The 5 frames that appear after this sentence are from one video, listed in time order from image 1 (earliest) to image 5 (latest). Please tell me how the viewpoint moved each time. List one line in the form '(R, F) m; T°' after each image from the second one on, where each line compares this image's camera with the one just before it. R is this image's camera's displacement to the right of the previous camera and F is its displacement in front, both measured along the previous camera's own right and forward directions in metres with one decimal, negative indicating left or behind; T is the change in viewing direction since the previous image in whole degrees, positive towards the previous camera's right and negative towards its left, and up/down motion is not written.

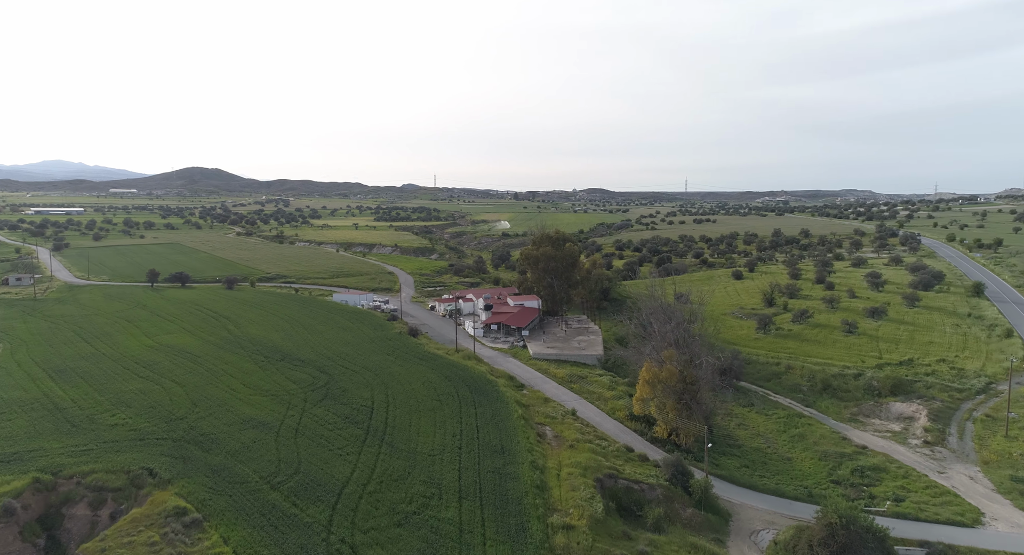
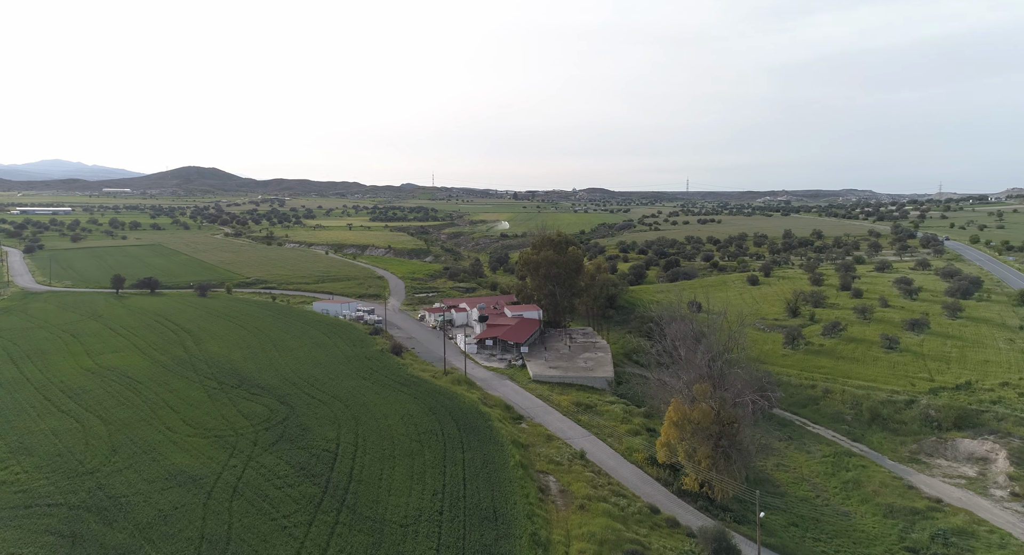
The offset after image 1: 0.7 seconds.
(+0.1, +5.6) m; 0°
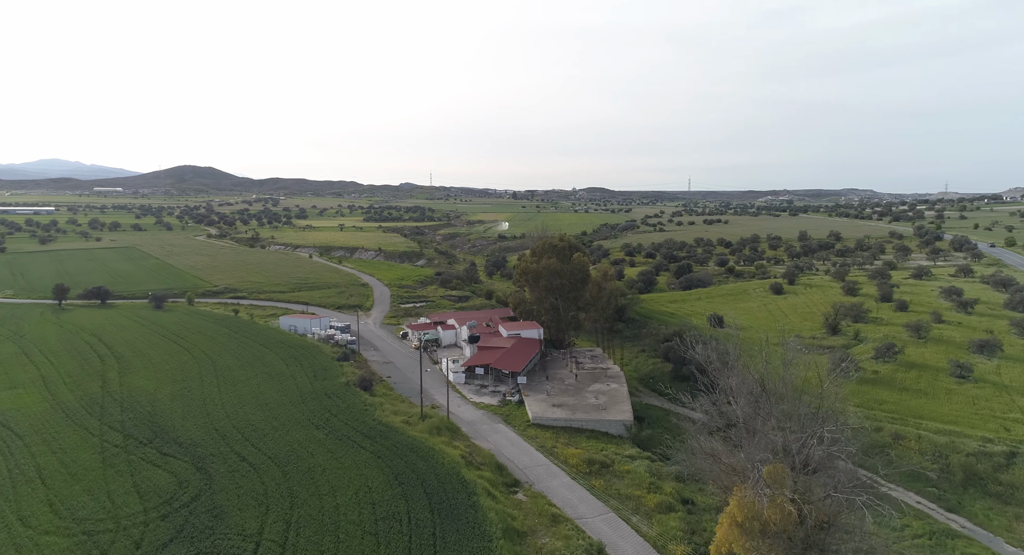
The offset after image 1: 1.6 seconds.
(+0.2, +7.4) m; 0°
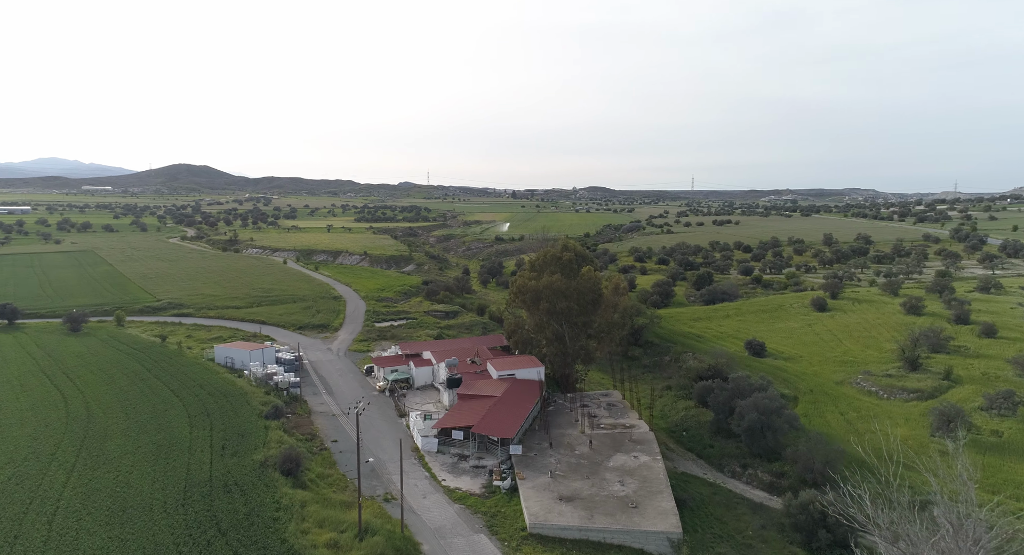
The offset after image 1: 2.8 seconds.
(+0.4, +10.0) m; 0°
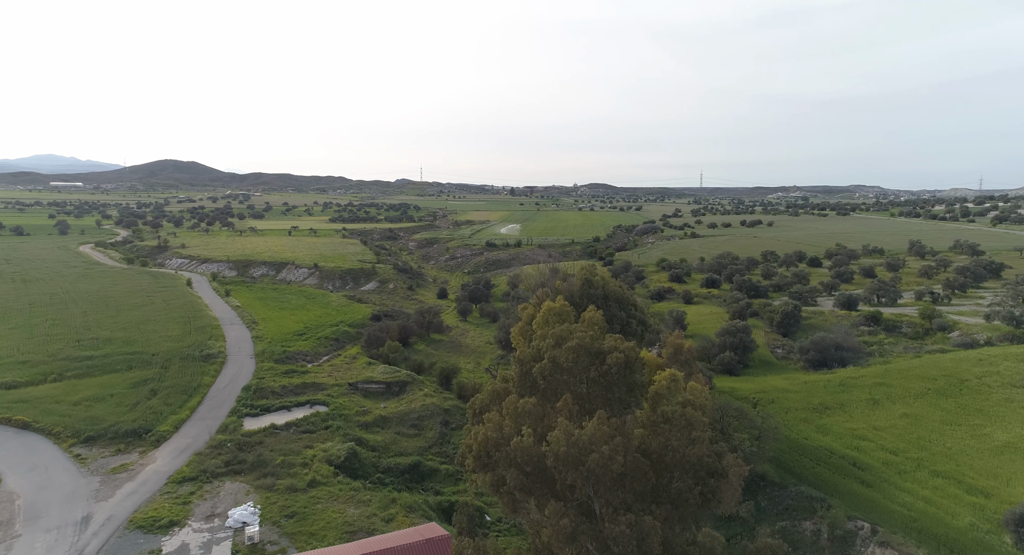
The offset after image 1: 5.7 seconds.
(+0.9, +24.9) m; 0°
